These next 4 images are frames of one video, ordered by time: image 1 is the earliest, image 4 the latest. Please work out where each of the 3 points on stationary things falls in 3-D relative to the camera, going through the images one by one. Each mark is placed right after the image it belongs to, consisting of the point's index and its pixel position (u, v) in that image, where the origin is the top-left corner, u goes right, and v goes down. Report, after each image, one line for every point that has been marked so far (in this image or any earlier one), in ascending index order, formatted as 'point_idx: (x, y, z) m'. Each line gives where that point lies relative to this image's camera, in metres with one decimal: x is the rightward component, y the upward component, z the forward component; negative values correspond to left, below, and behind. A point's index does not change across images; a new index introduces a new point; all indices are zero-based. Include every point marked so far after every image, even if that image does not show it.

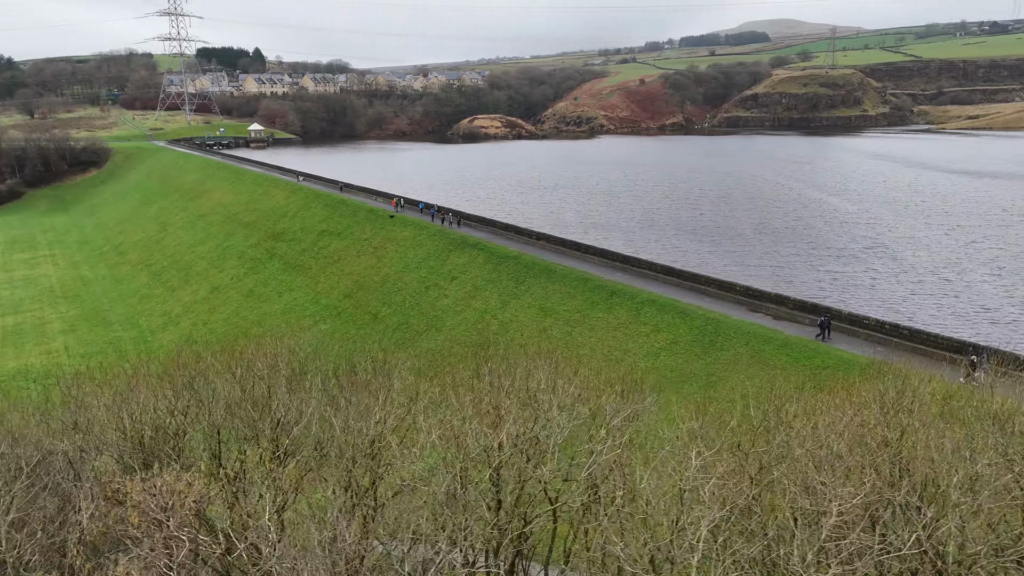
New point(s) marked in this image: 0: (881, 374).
0: (+9.8, -2.3, +18.7) m
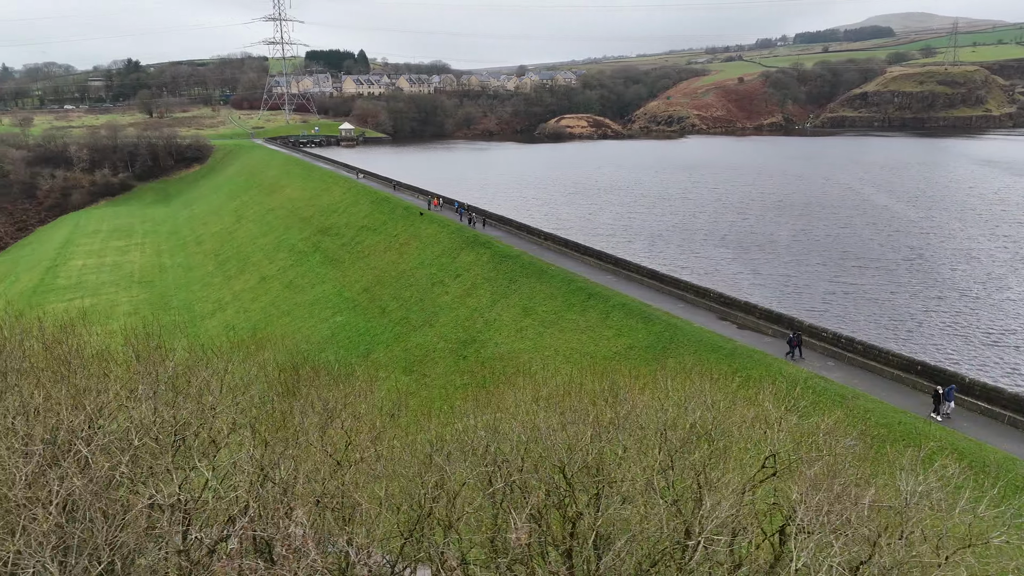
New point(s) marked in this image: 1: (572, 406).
0: (+7.7, -2.6, +17.8) m
1: (+1.4, -3.4, +19.7) m
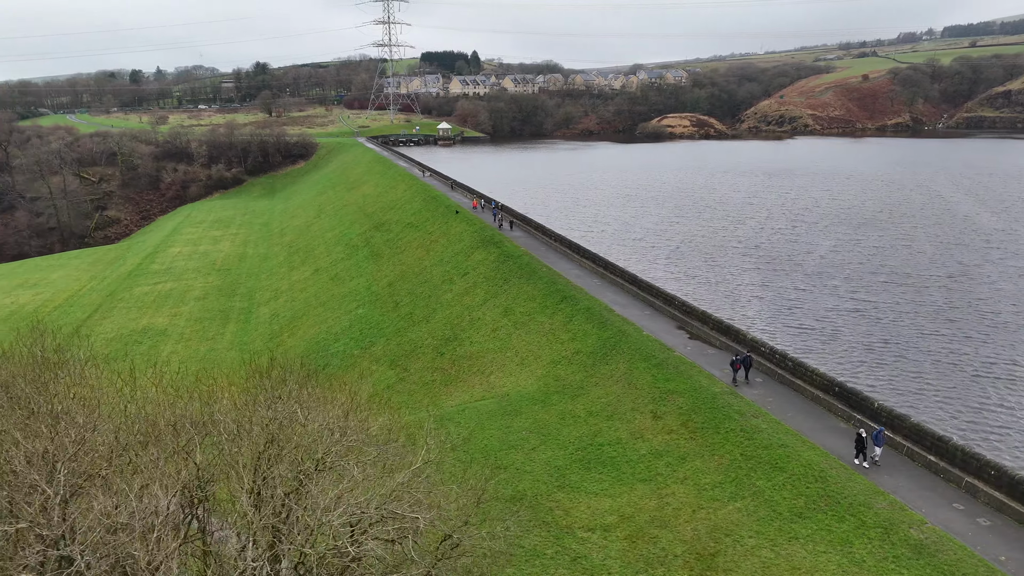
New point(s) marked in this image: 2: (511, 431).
0: (+5.1, -2.9, +17.0) m
1: (-0.9, -3.4, +20.0) m
2: (0.0, -3.8, +19.0) m
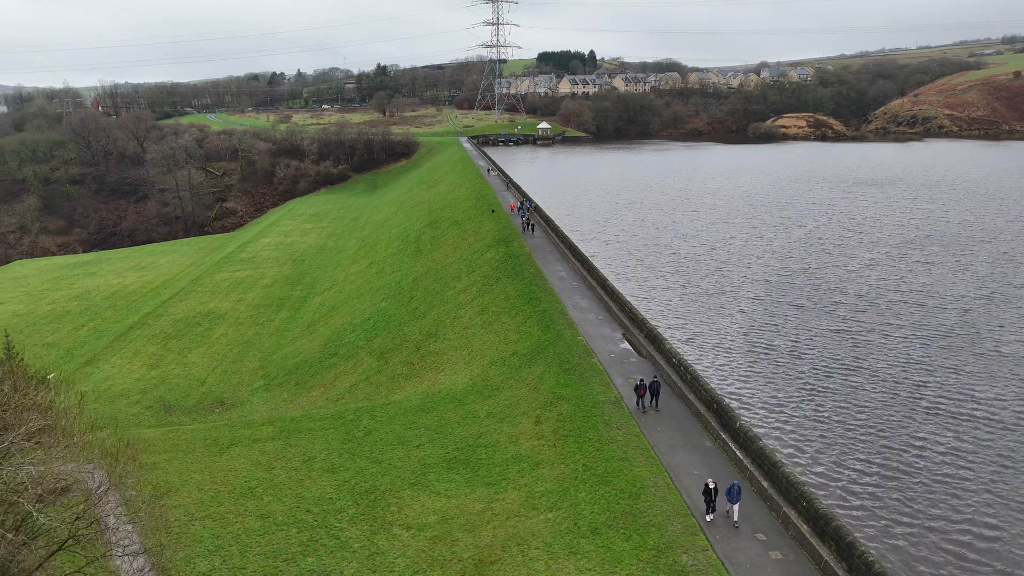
0: (+2.0, -3.1, +16.7) m
1: (-3.3, -3.4, +20.6) m
2: (-2.7, -3.7, +19.5) m
